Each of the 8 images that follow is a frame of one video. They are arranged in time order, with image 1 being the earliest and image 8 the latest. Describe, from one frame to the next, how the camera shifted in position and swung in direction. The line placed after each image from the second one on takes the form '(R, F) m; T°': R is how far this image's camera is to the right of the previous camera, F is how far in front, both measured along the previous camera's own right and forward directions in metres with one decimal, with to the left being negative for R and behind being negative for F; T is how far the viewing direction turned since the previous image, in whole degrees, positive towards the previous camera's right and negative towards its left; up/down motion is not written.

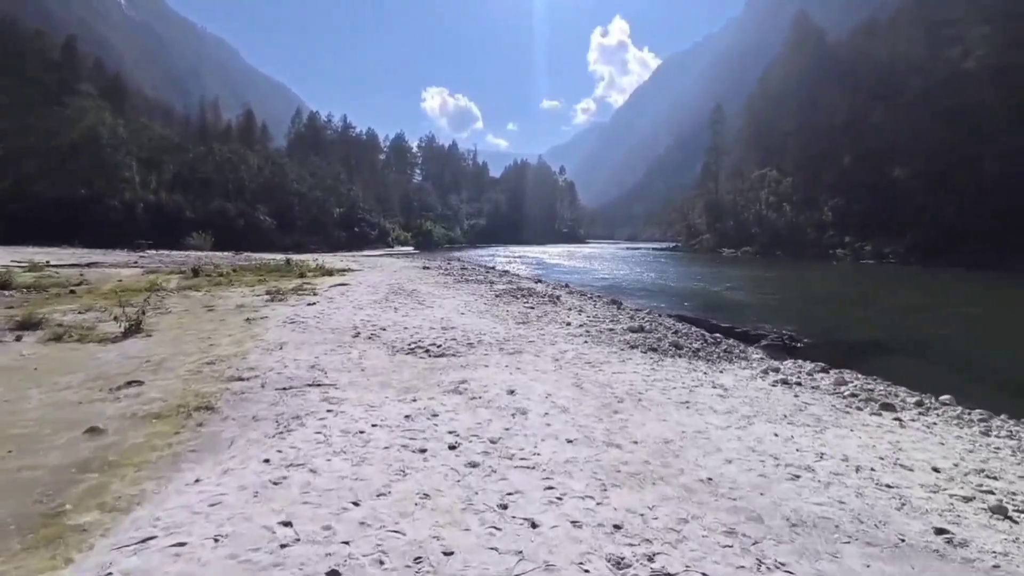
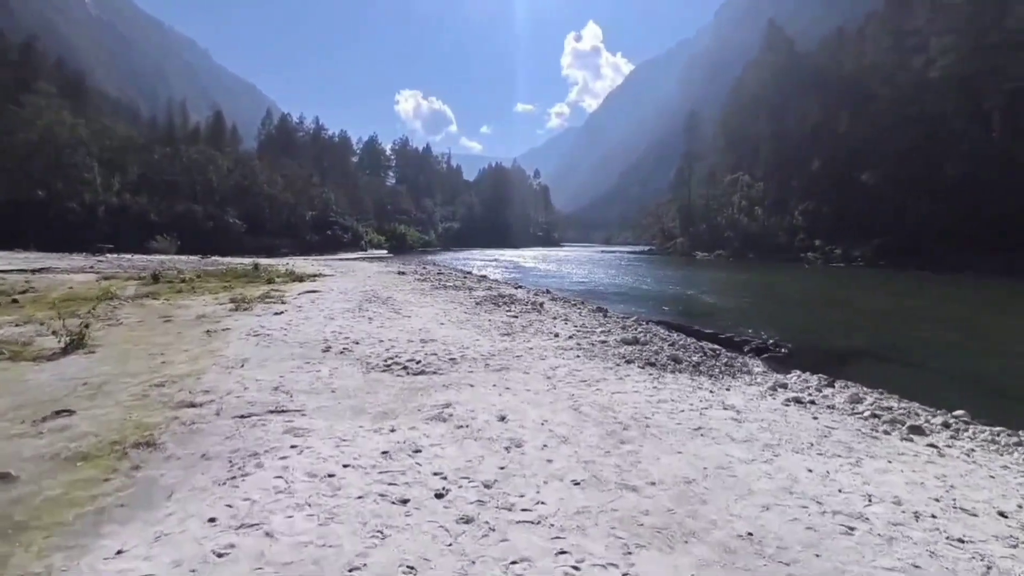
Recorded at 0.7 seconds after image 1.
(-0.2, +0.9) m; +2°
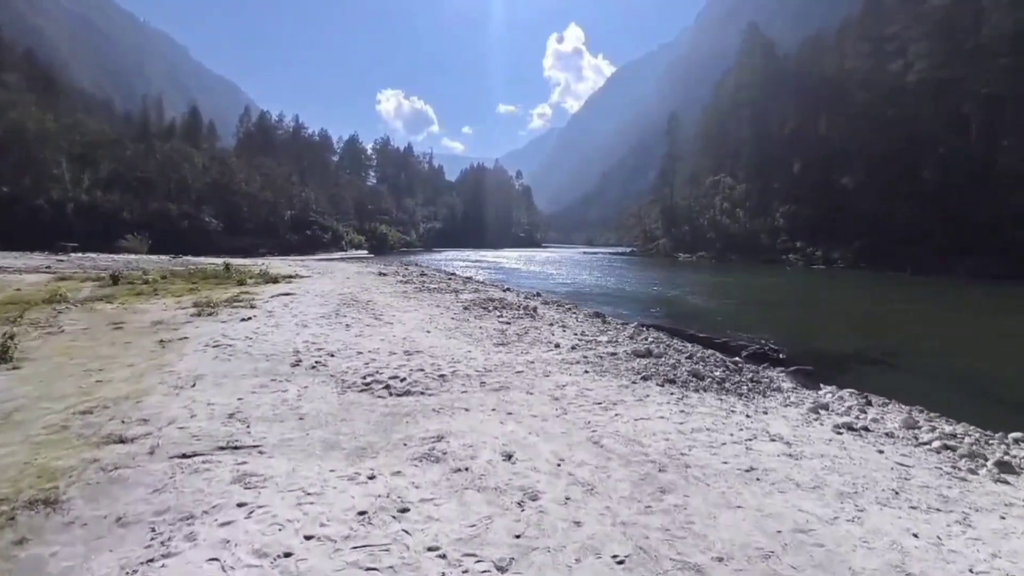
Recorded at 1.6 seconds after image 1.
(-0.3, +1.3) m; +2°
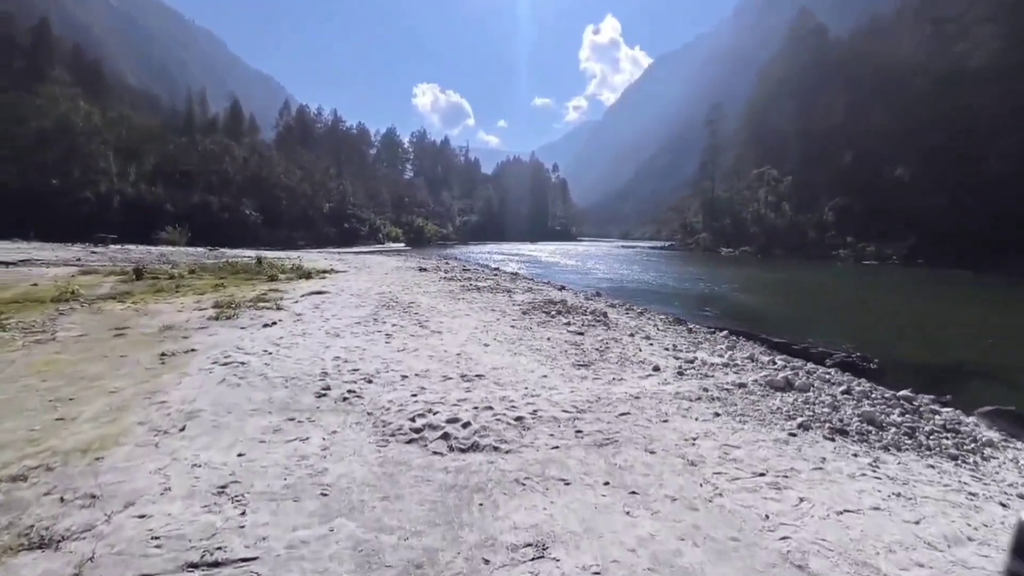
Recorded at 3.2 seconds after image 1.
(-0.7, +2.4) m; -3°
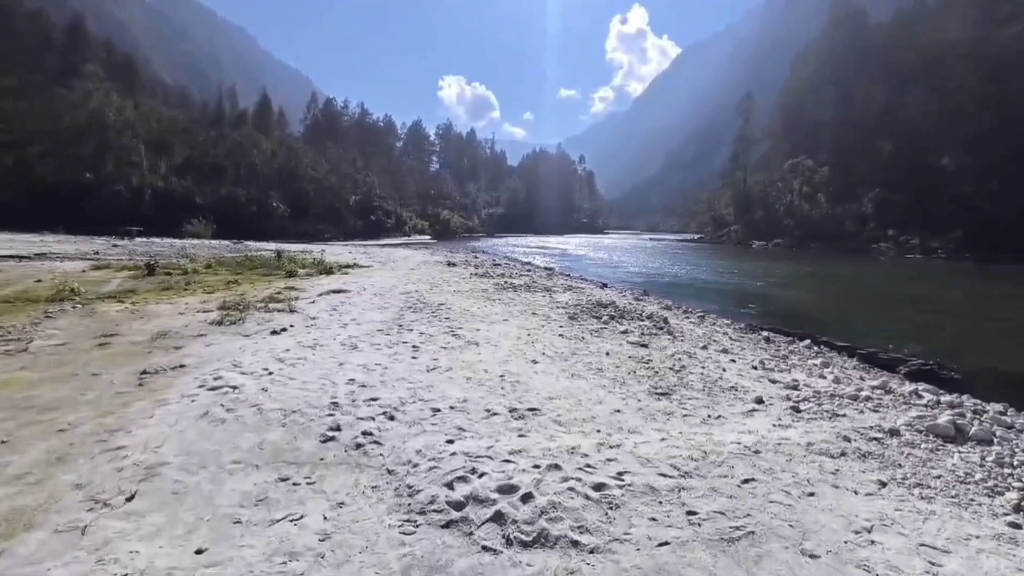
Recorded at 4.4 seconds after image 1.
(-0.4, +1.8) m; -2°
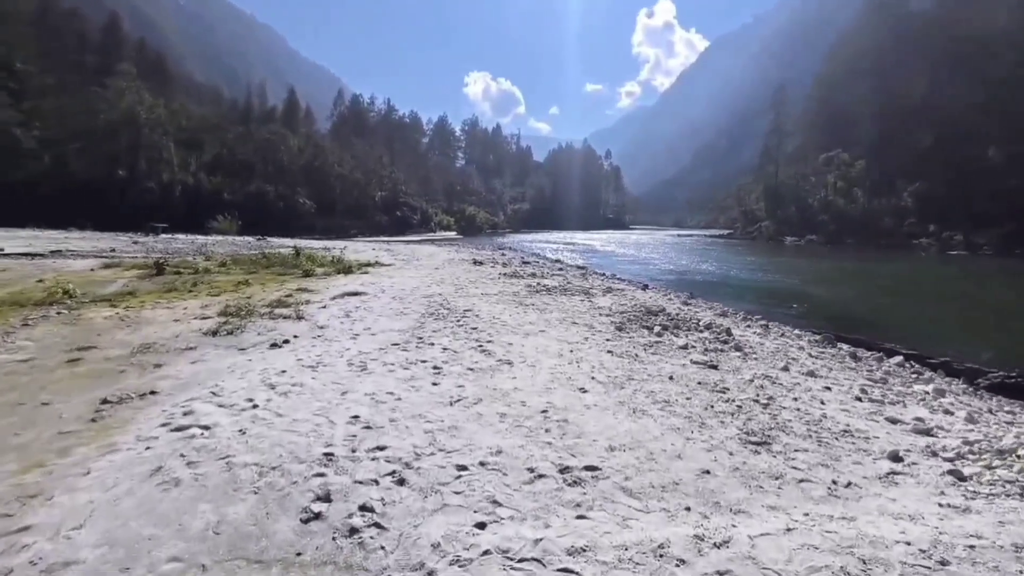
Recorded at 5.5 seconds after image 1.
(-0.2, +1.6) m; -2°
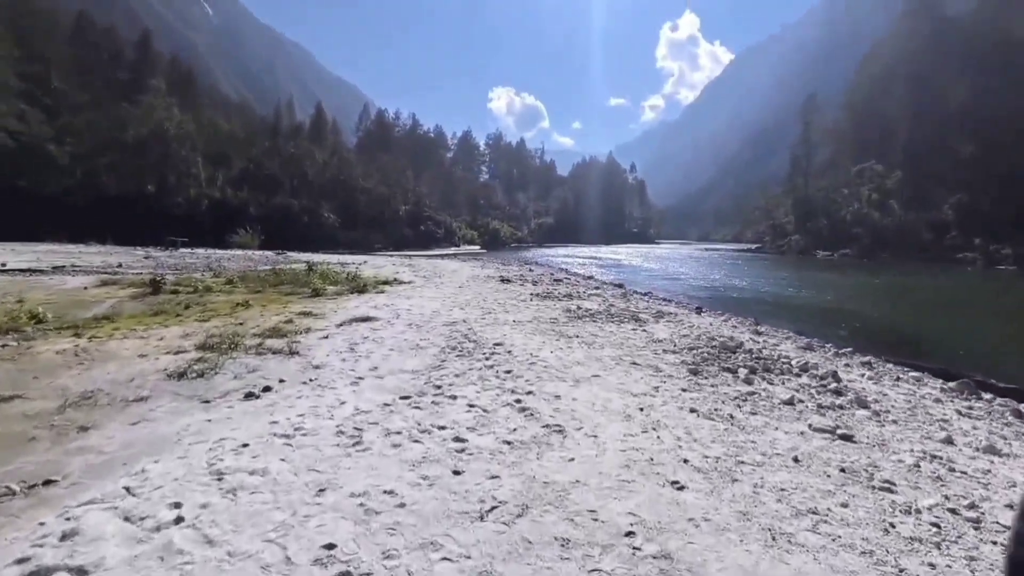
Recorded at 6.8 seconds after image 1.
(-0.3, +2.1) m; -2°
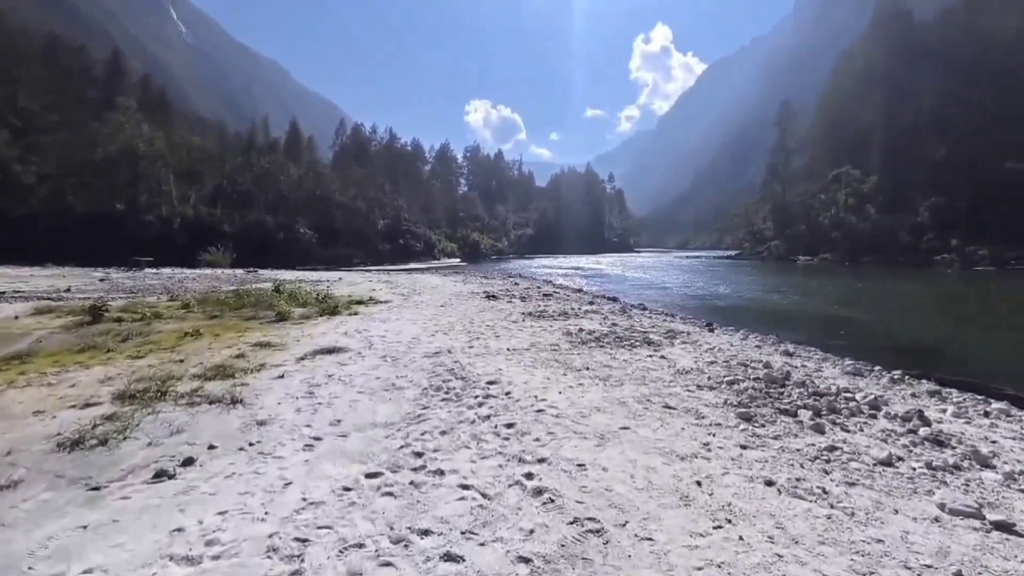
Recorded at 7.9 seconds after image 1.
(-0.2, +1.7) m; +2°
